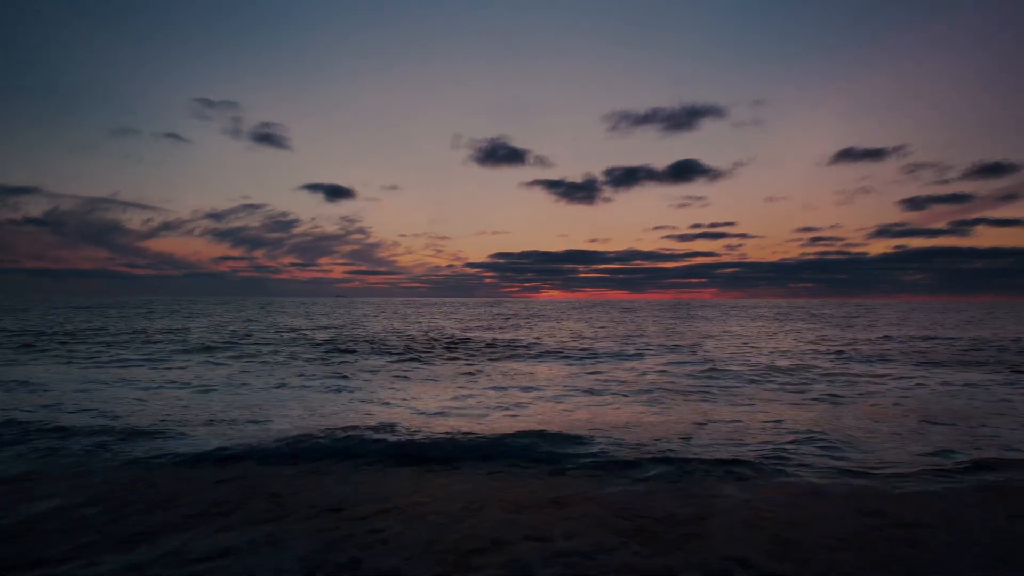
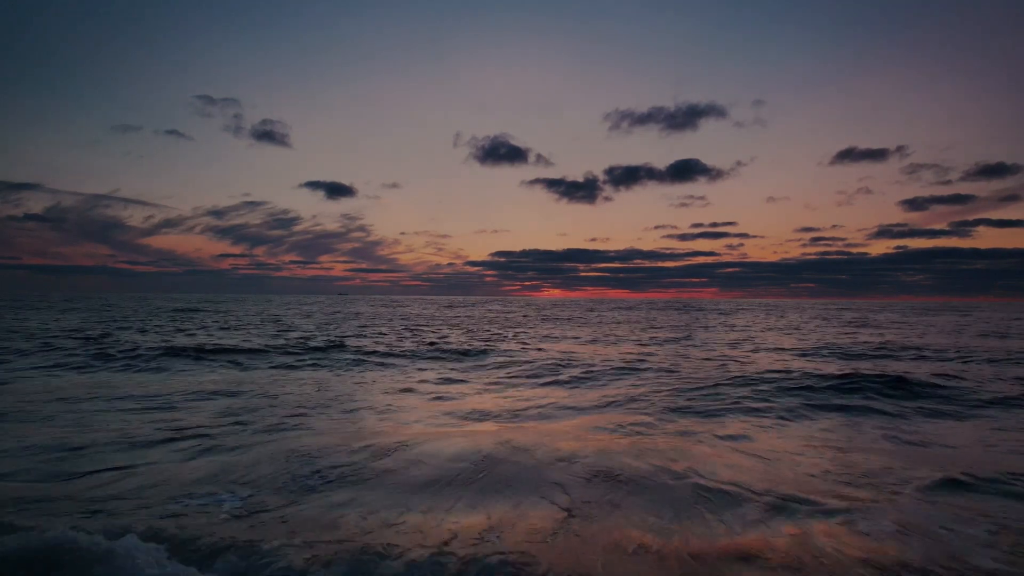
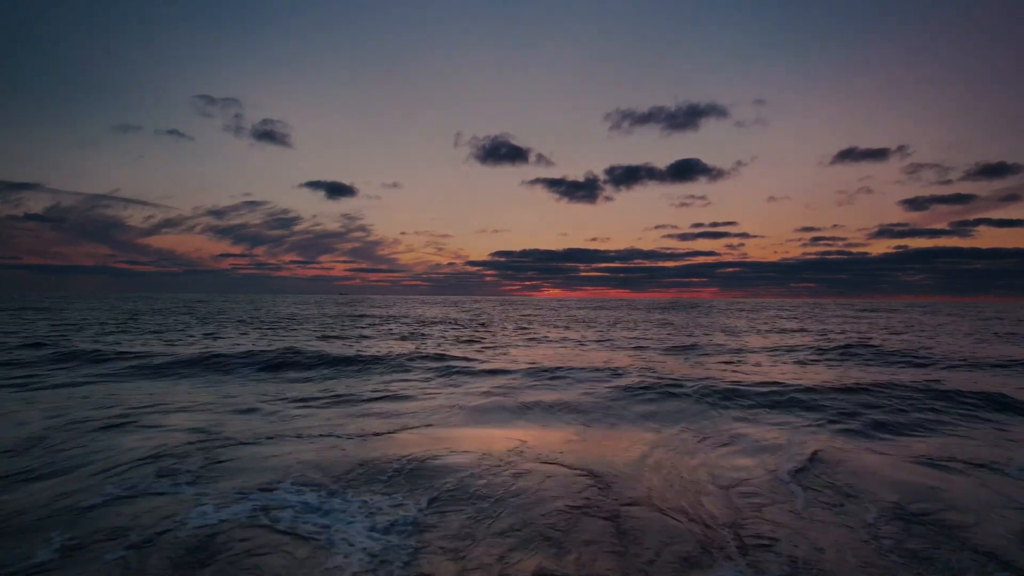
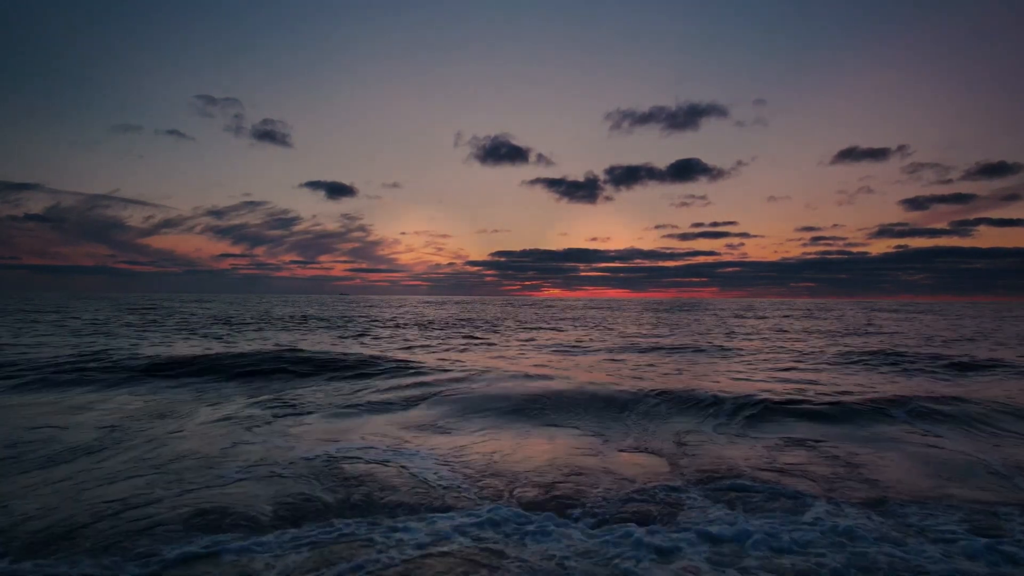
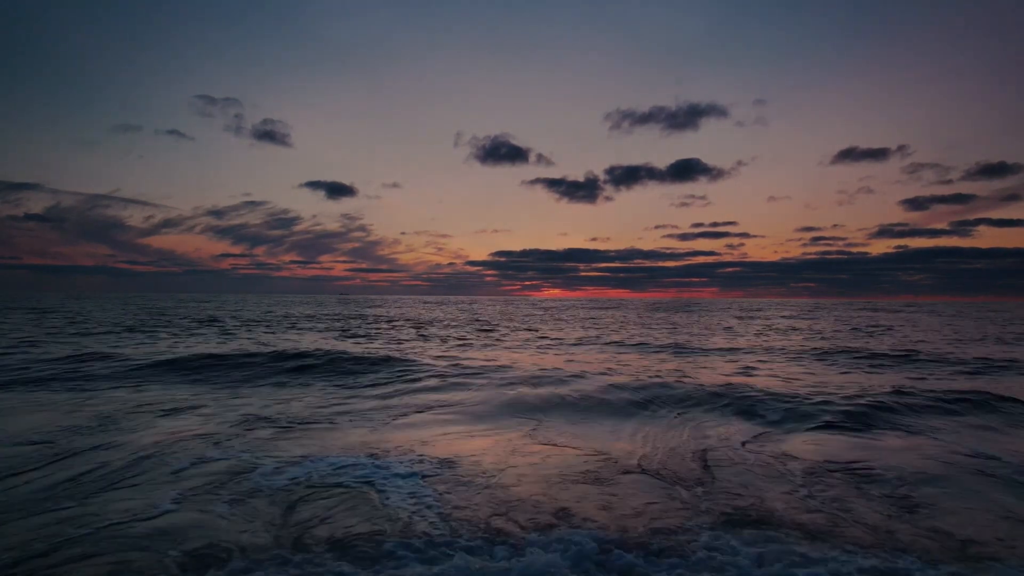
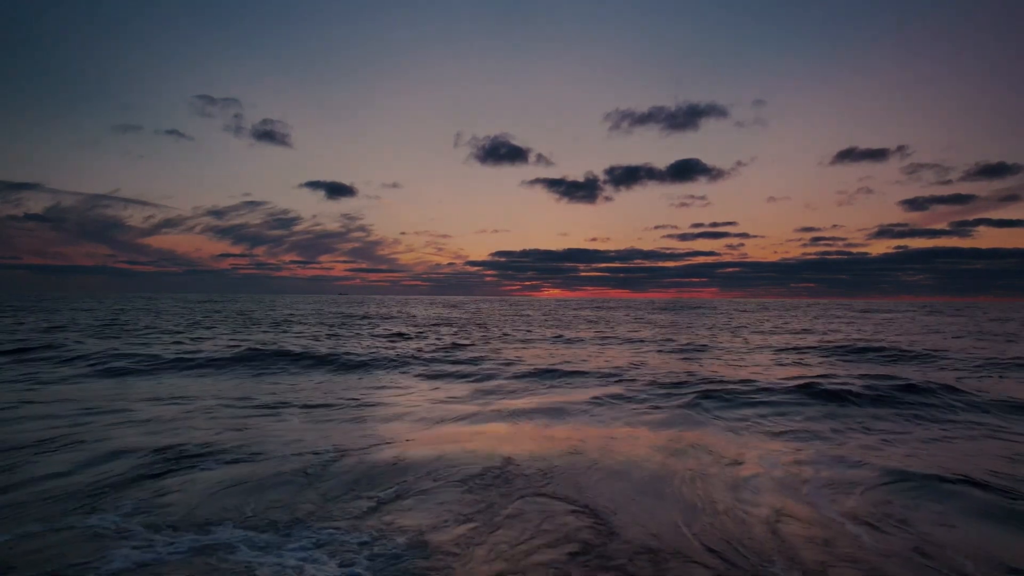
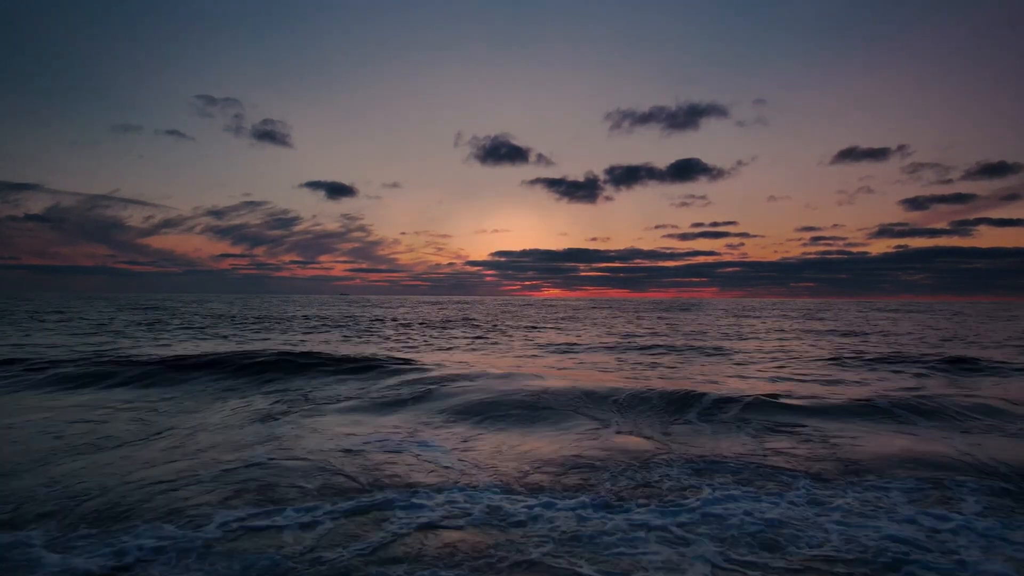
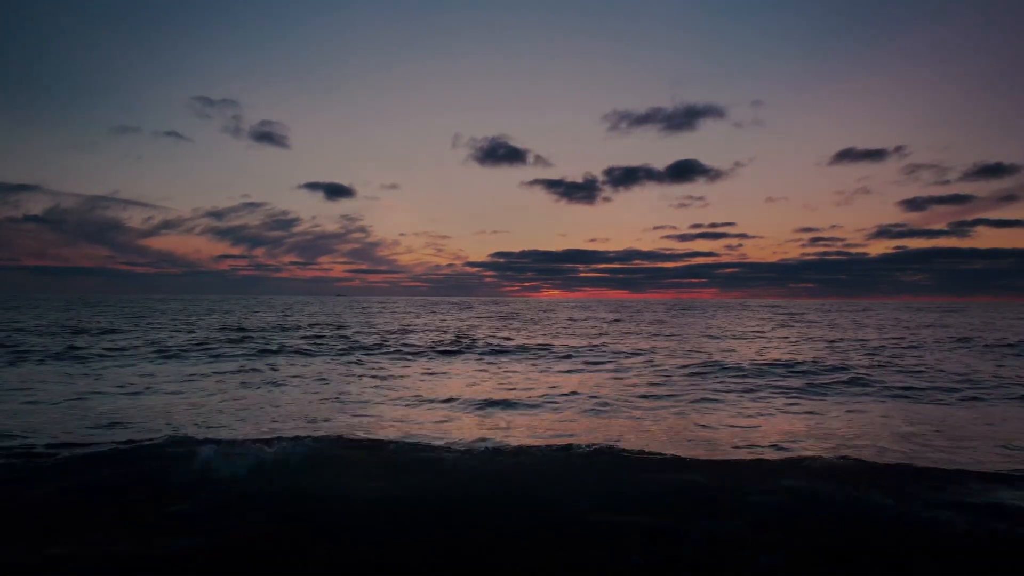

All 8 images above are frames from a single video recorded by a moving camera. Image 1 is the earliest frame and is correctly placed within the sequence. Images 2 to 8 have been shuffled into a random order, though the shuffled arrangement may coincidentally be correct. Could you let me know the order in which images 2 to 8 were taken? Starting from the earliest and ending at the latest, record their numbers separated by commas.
8, 2, 6, 3, 5, 4, 7
